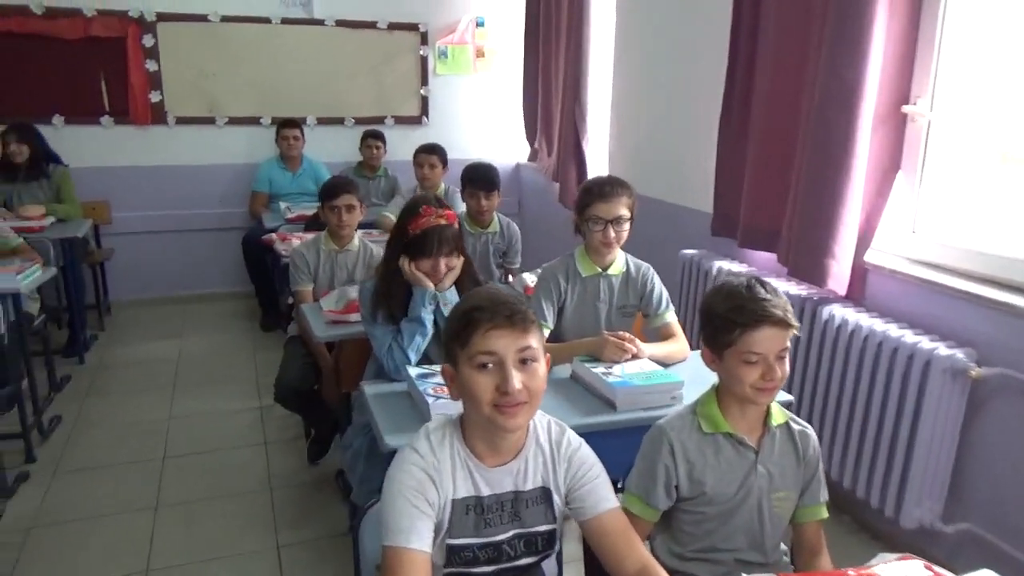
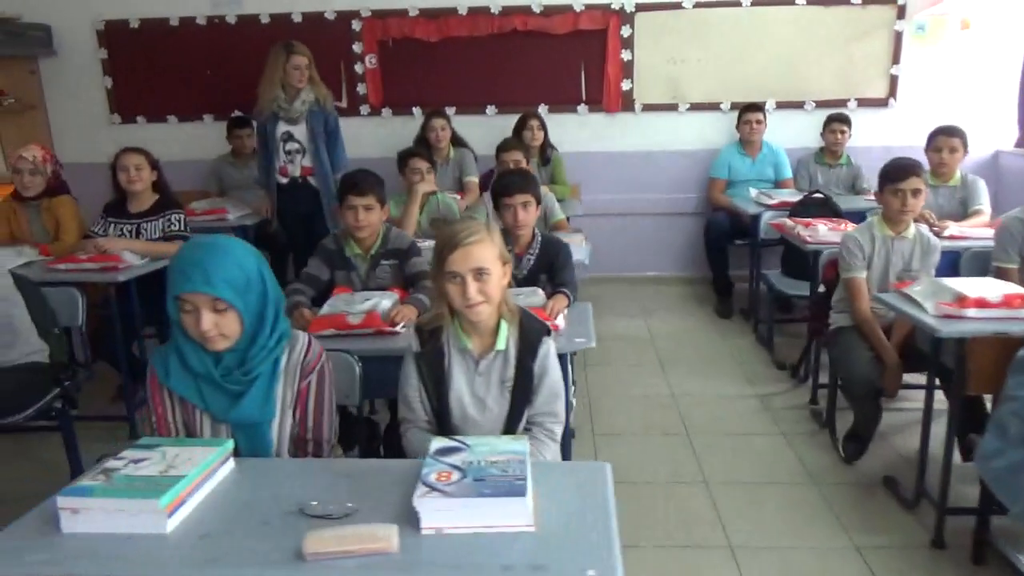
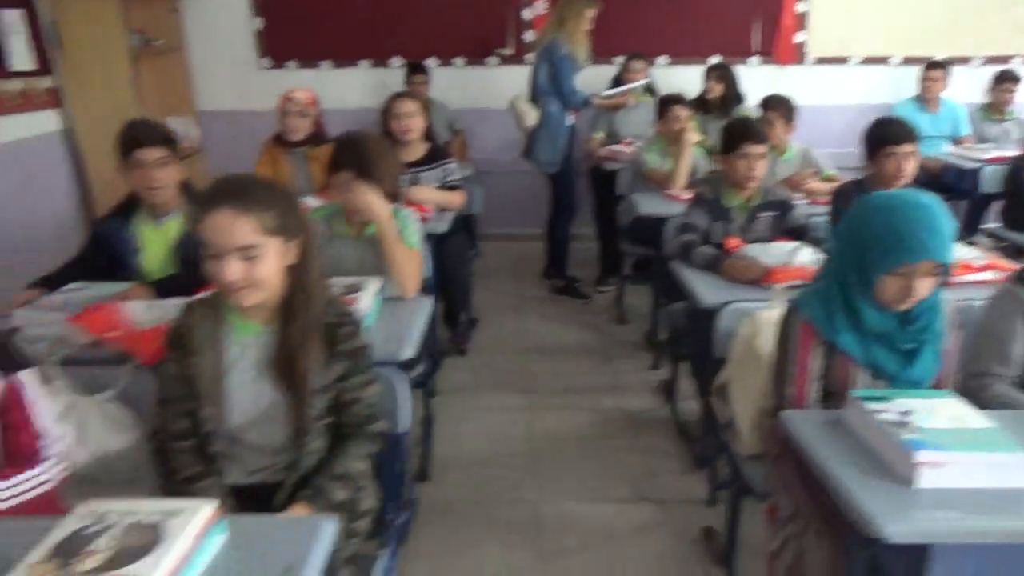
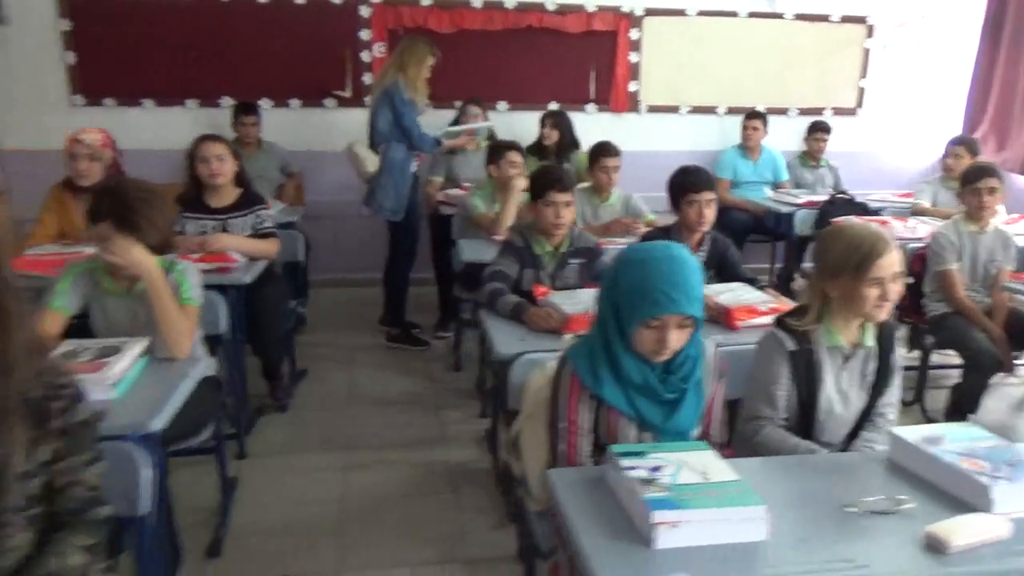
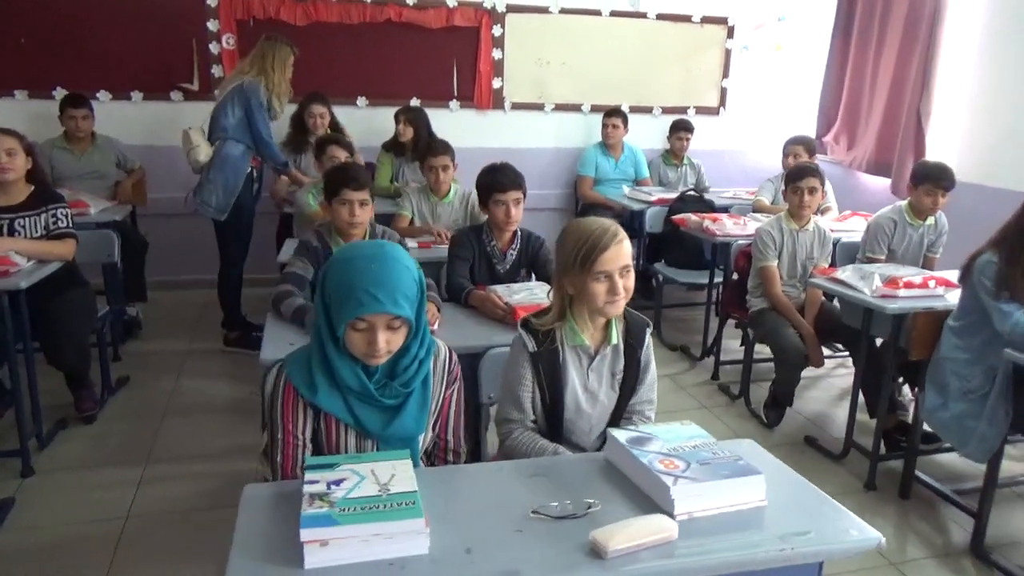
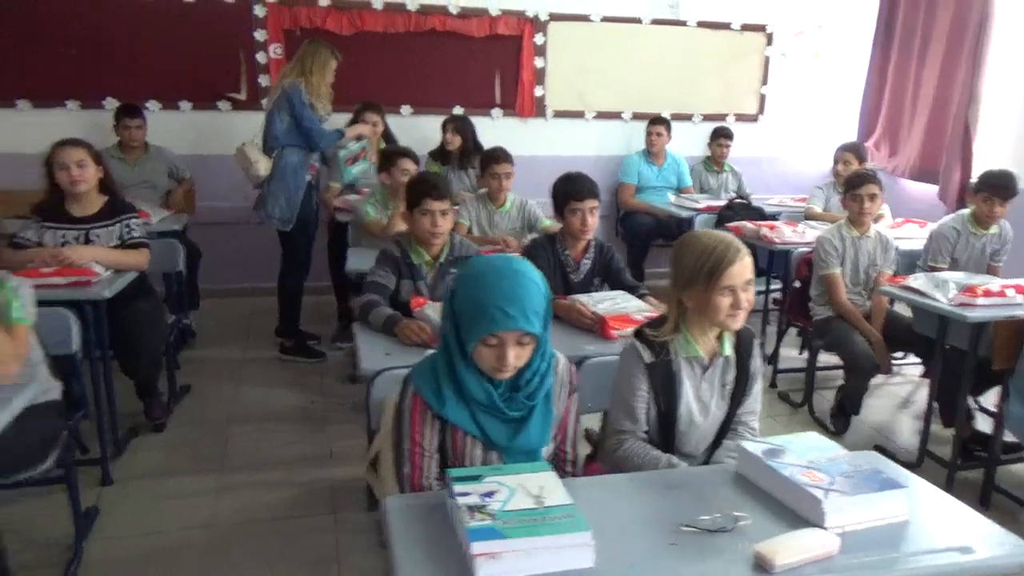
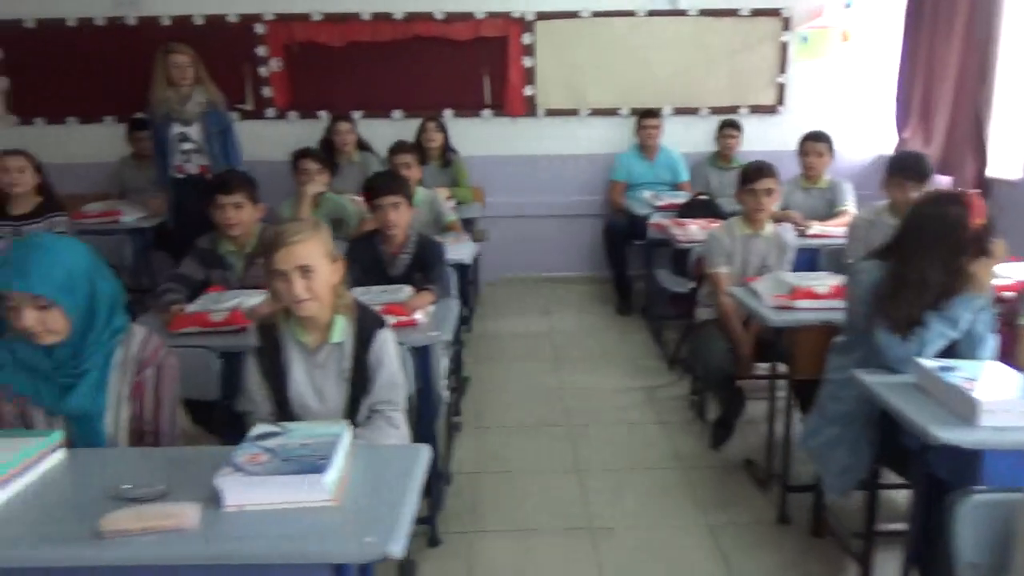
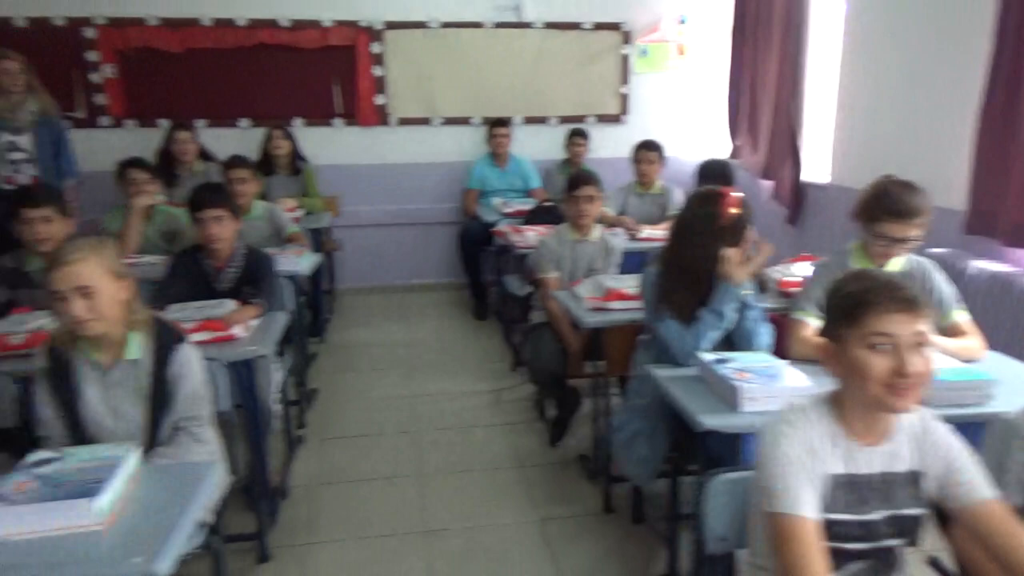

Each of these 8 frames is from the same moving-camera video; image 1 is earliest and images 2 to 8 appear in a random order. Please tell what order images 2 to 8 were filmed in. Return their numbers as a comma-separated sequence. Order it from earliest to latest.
8, 7, 2, 5, 6, 4, 3
